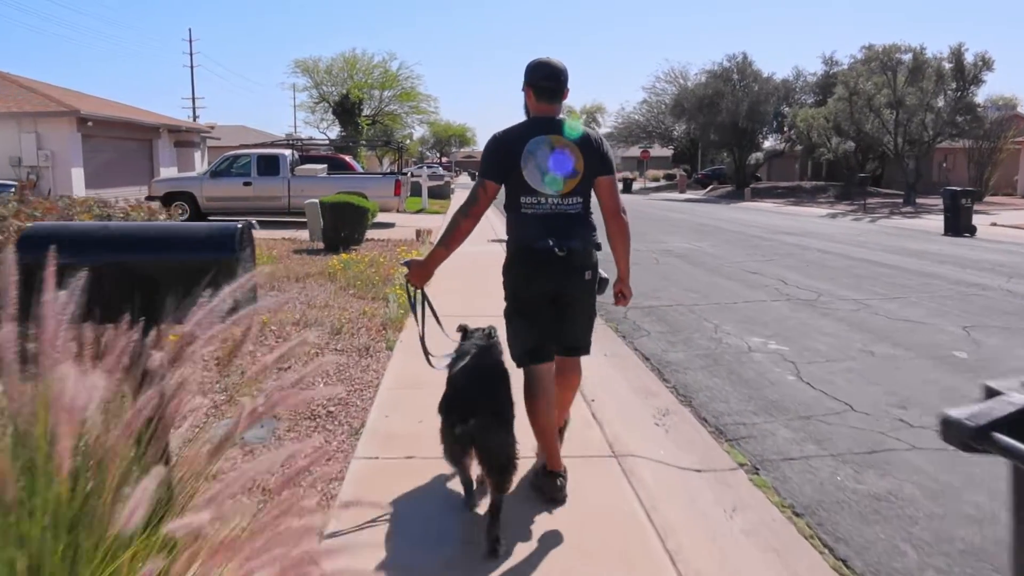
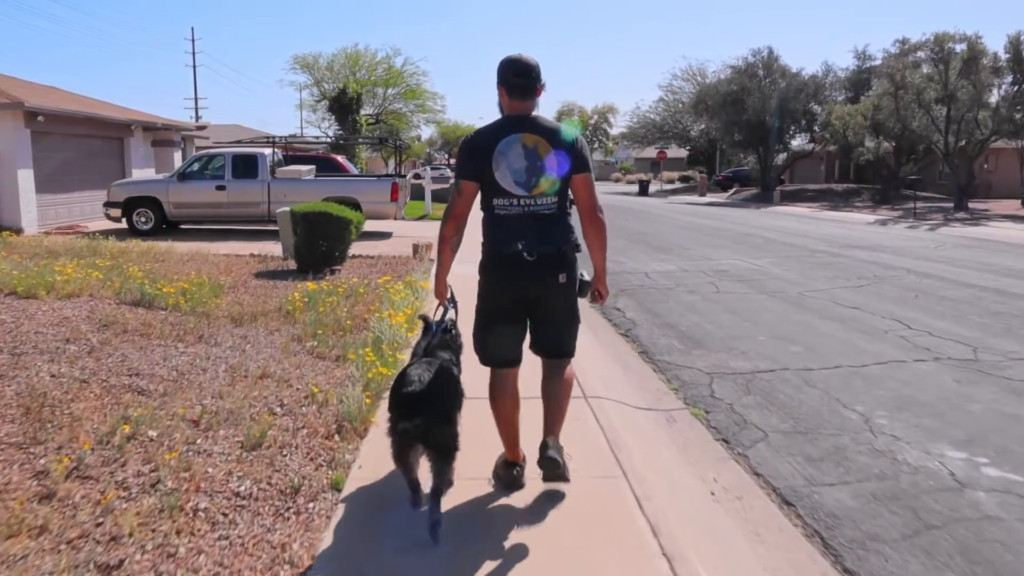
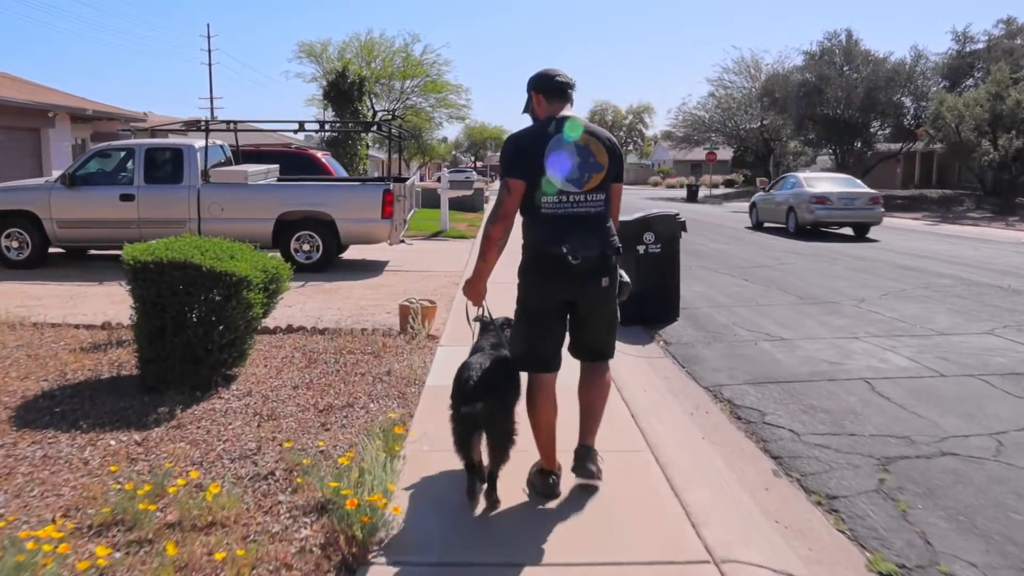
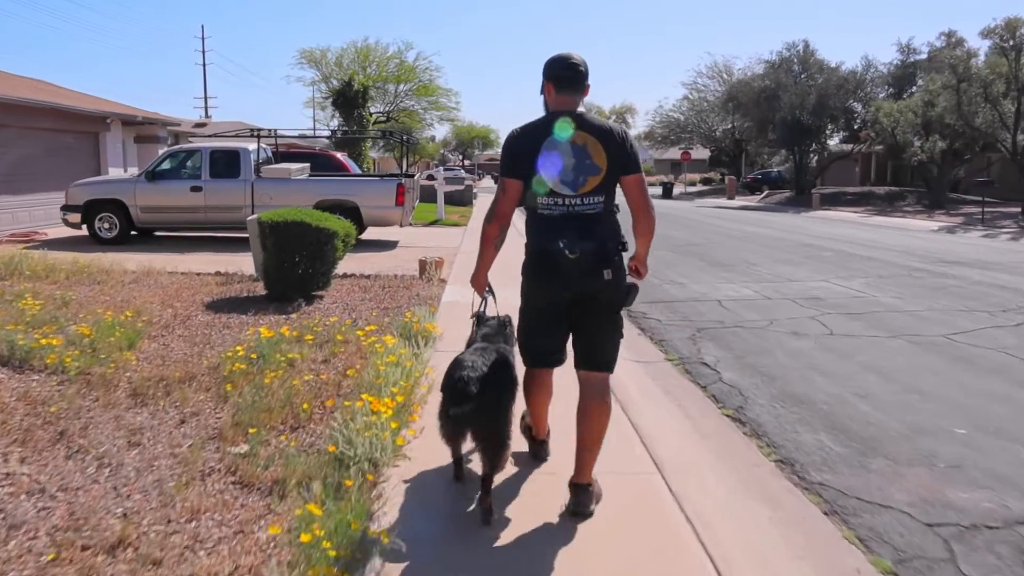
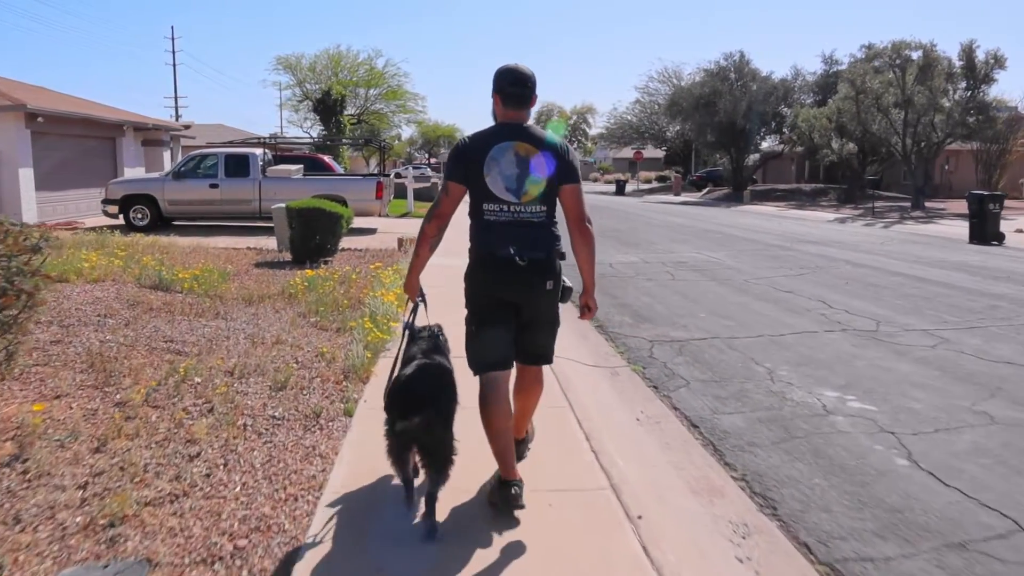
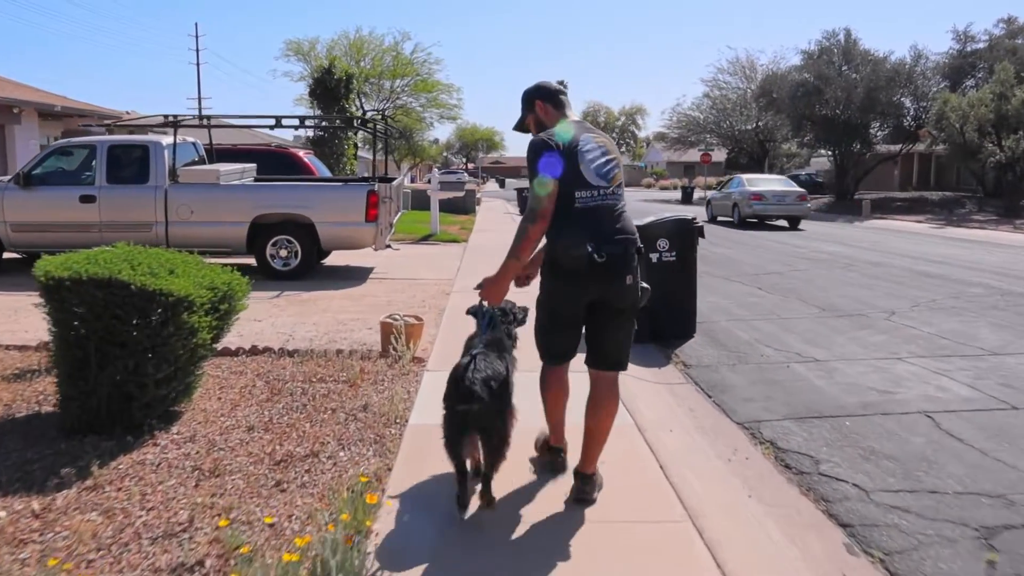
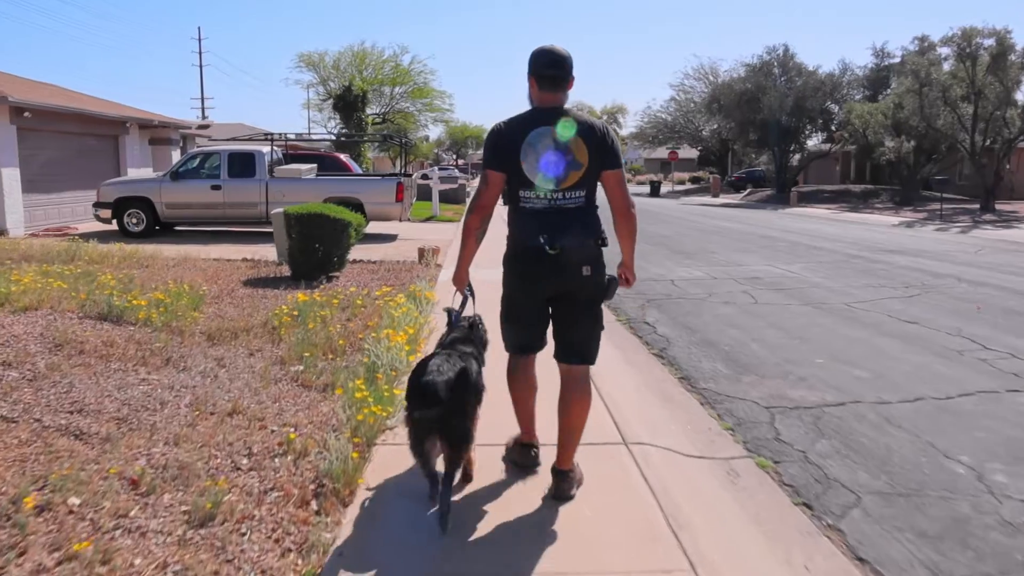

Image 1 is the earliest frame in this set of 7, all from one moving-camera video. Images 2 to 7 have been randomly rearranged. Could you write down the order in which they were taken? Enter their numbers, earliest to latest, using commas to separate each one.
5, 2, 7, 4, 3, 6
